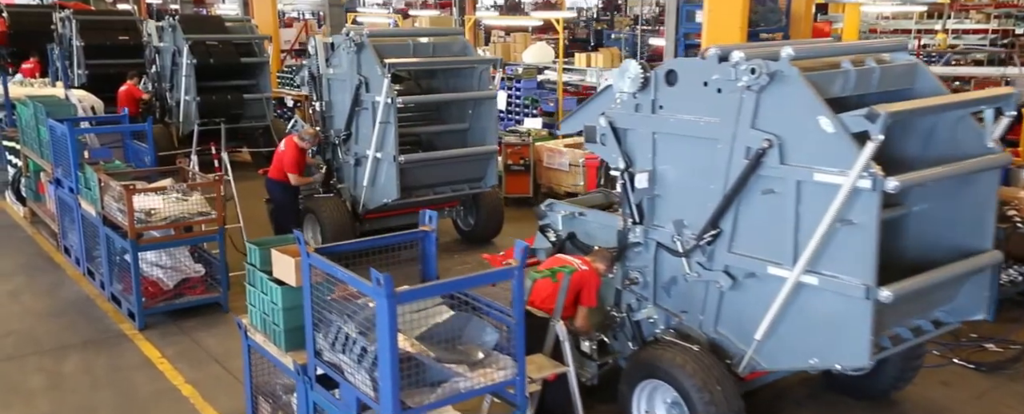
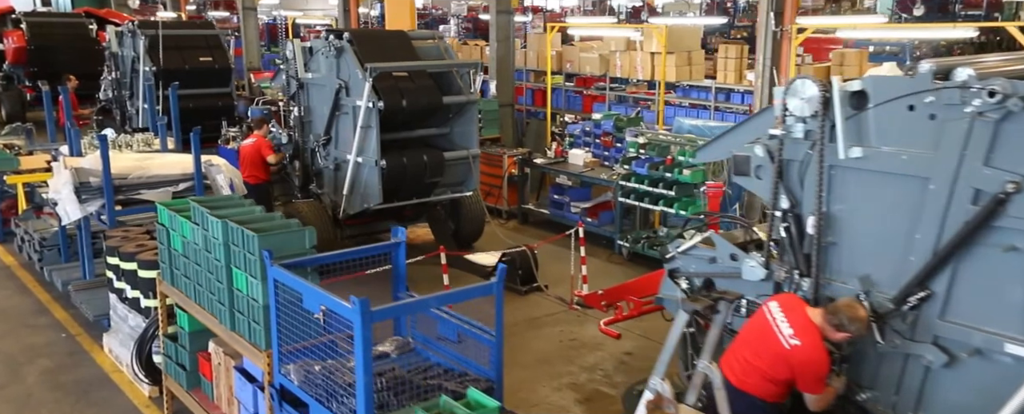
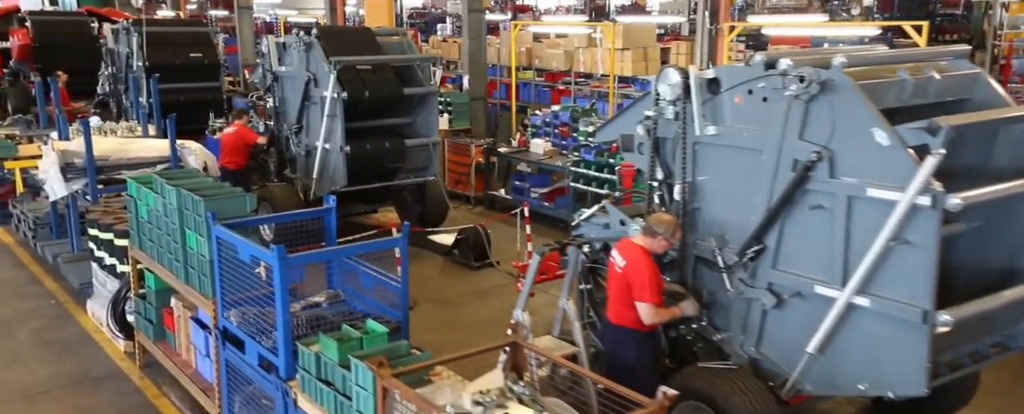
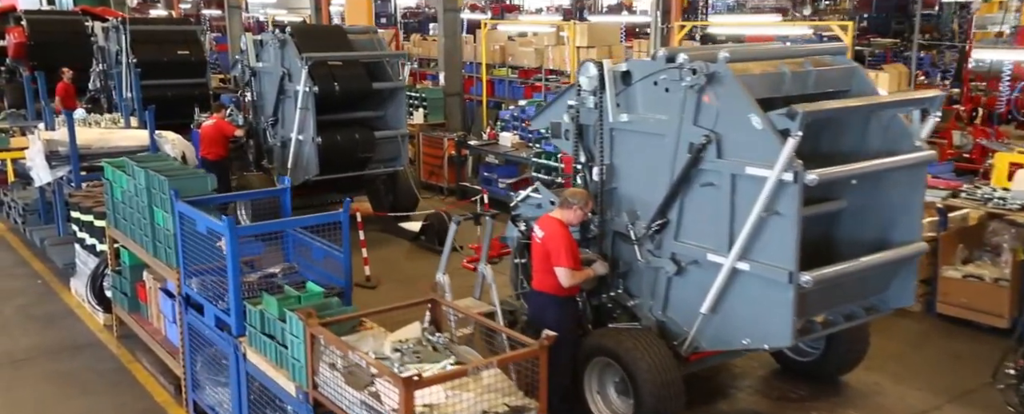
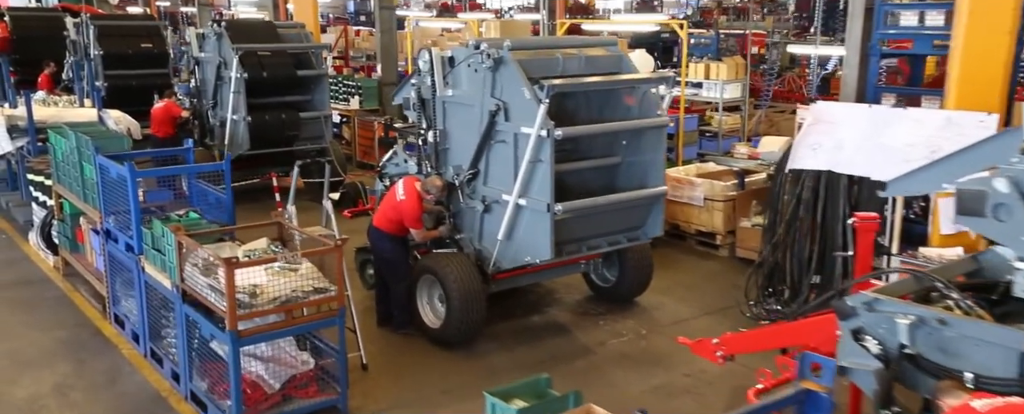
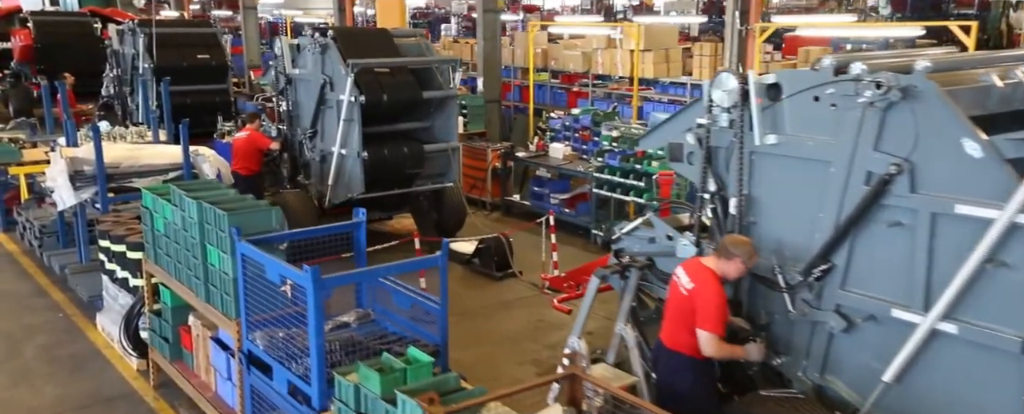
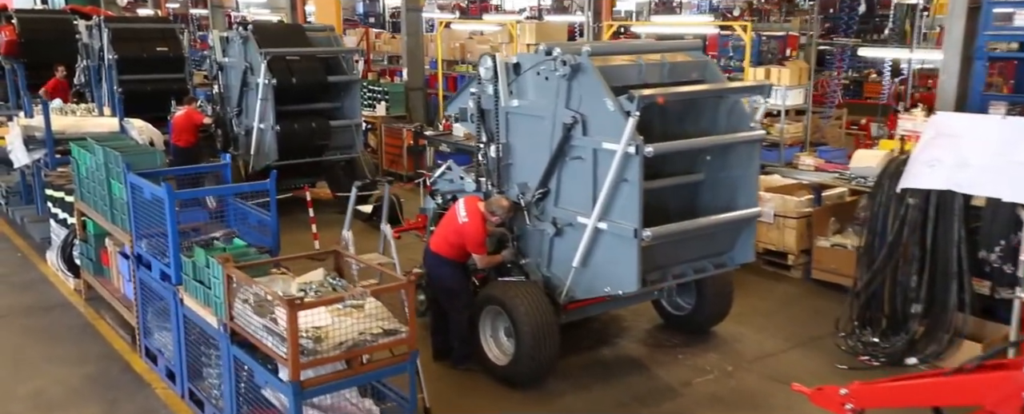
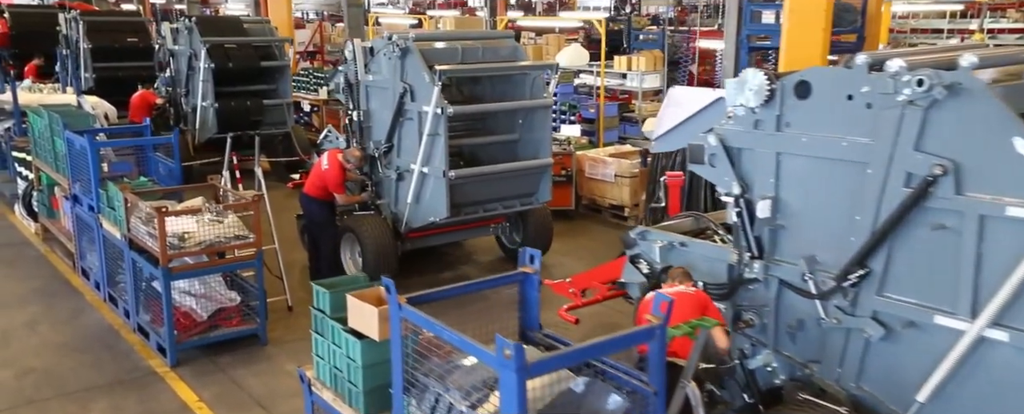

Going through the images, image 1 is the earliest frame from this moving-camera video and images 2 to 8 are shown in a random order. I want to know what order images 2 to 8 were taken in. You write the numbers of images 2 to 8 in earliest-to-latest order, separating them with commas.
8, 5, 7, 4, 3, 6, 2
